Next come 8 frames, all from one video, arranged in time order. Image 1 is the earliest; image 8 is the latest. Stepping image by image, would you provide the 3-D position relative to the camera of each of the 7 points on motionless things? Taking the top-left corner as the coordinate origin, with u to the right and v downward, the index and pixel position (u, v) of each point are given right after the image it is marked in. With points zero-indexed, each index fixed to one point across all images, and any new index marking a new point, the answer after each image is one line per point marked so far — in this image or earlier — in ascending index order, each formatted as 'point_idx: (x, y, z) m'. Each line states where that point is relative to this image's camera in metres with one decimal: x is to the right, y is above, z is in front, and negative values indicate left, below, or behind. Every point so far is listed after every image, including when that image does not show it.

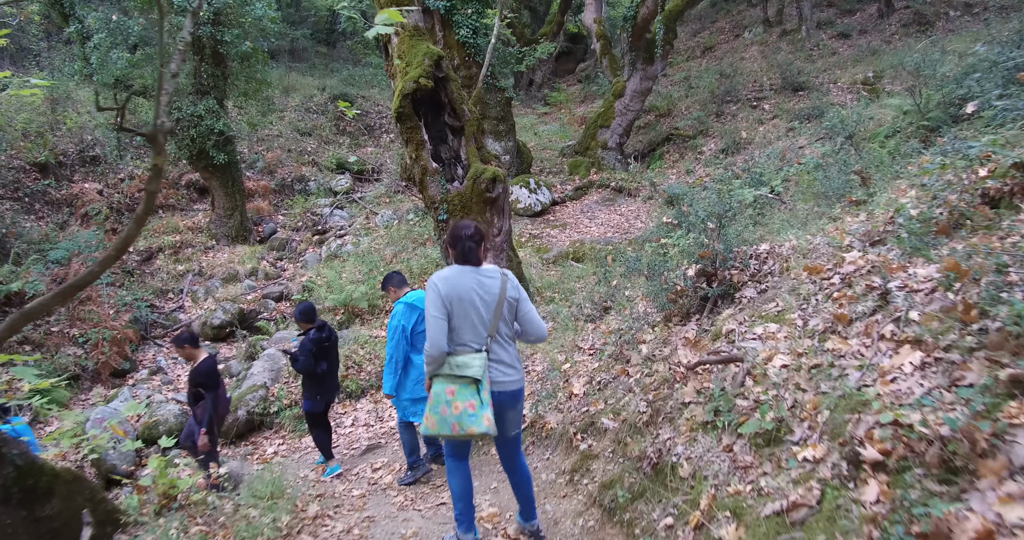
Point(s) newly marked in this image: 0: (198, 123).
0: (-4.5, +2.1, +11.4) m
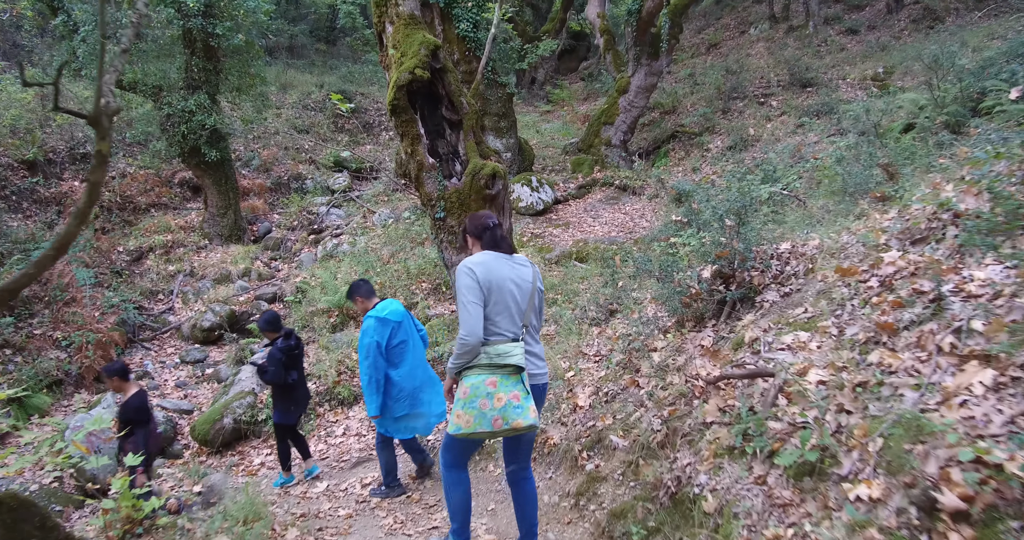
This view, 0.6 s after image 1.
0: (-4.4, +2.1, +11.1) m
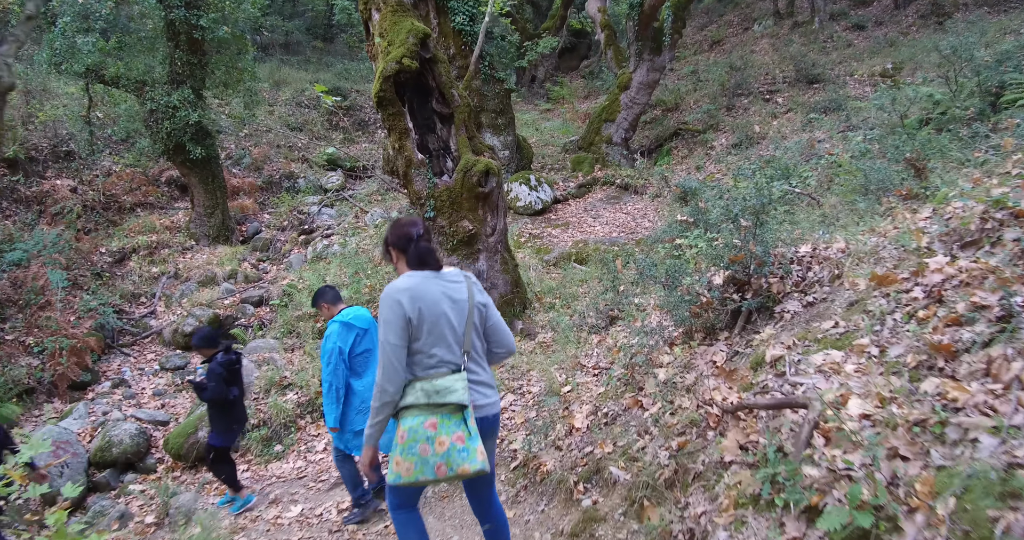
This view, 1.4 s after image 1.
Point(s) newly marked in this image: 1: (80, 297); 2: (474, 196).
0: (-4.5, +2.0, +10.6) m
1: (-5.0, -0.3, +9.4) m
2: (-0.3, +0.6, +6.4) m
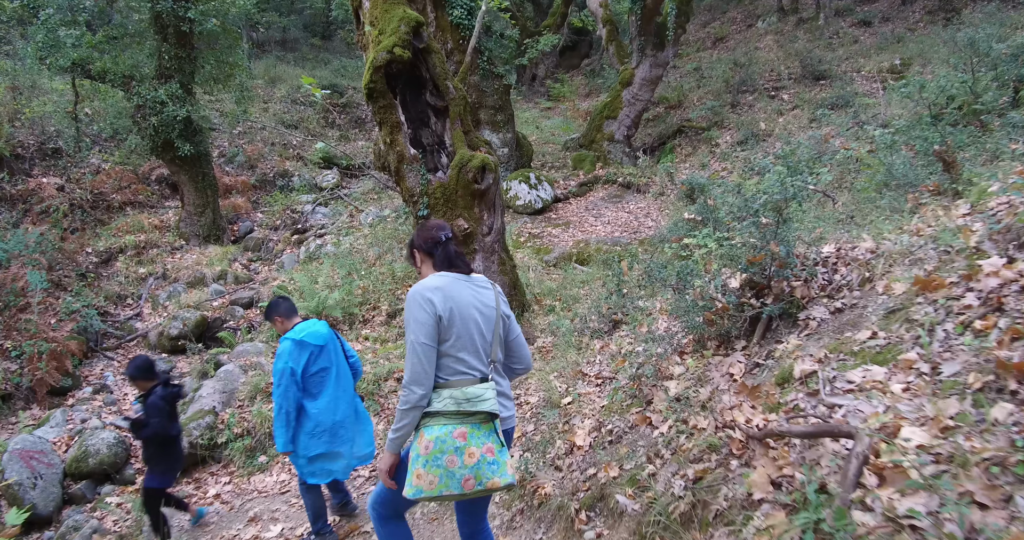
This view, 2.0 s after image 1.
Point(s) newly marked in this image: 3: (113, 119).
0: (-4.5, +2.0, +10.3) m
1: (-5.0, -0.3, +9.0) m
2: (-0.3, +0.6, +6.1) m
3: (-5.7, +2.1, +11.5) m
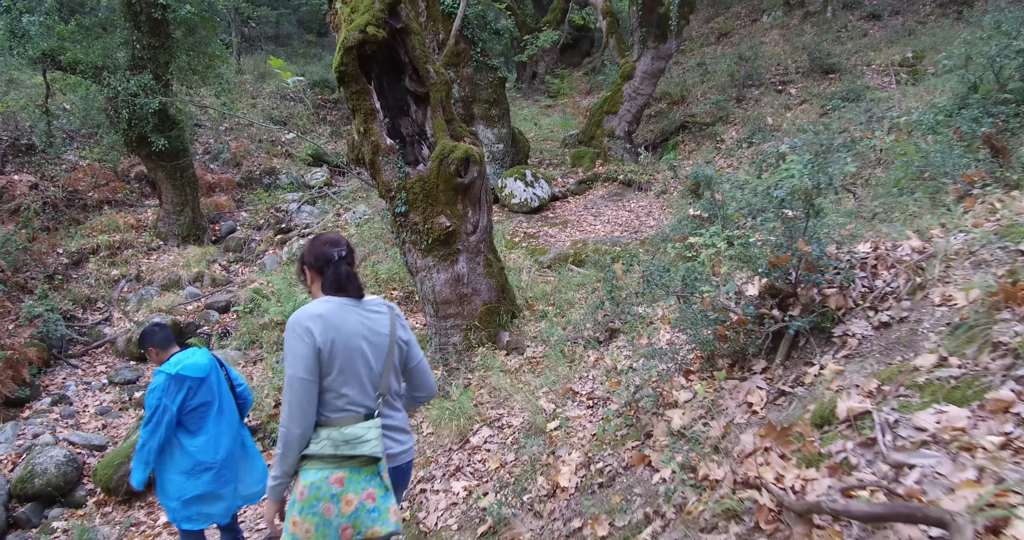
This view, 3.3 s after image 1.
0: (-4.6, +2.0, +9.8) m
1: (-5.1, -0.3, +8.5) m
2: (-0.4, +0.6, +5.5) m
3: (-5.8, +2.1, +10.9) m
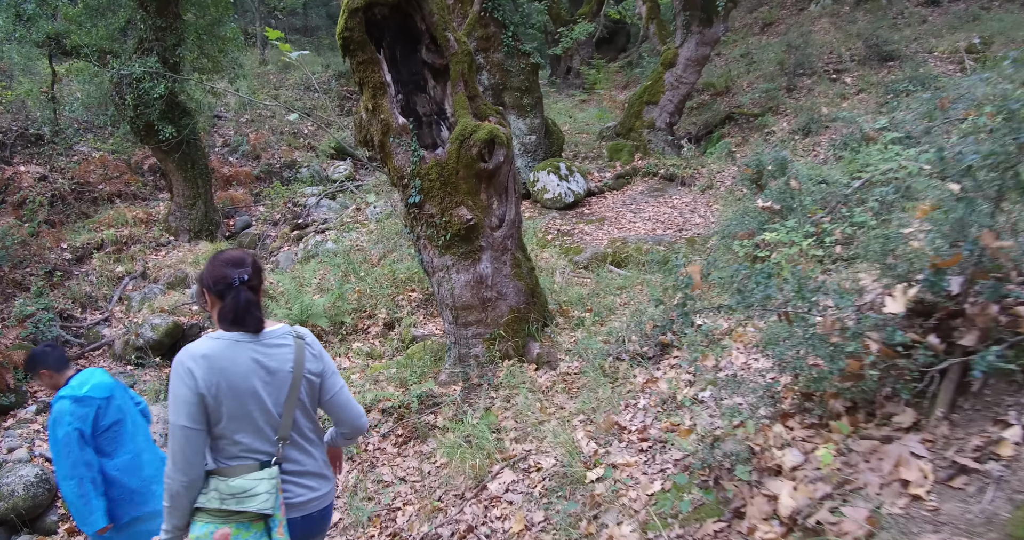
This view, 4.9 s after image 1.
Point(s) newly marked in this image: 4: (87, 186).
0: (-4.2, +2.0, +9.1) m
1: (-4.8, -0.3, +7.9) m
2: (-0.2, +0.6, +4.7) m
3: (-5.4, +2.2, +10.4) m
4: (-5.7, +1.1, +10.9) m
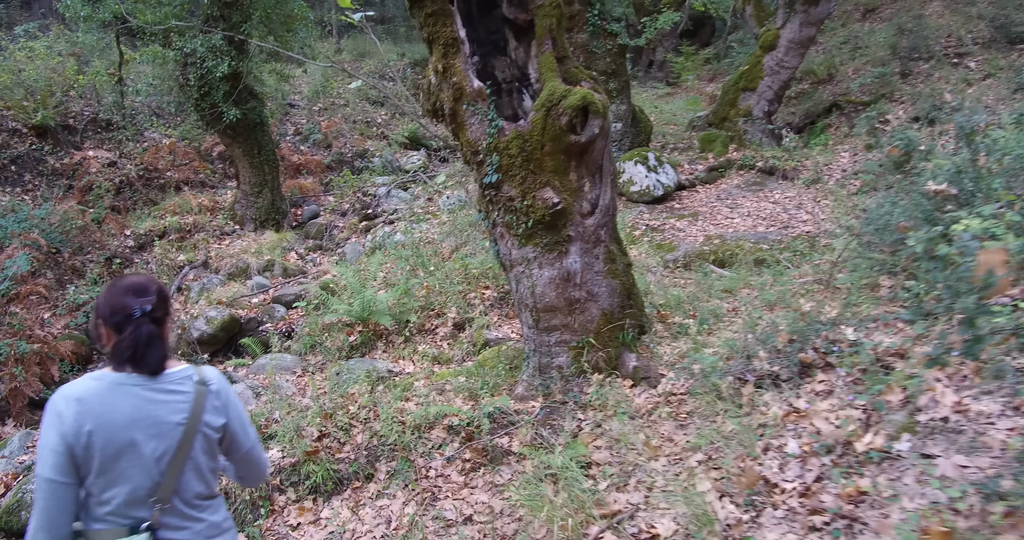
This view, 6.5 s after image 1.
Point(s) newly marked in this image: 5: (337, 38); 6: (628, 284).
0: (-3.3, +2.2, +8.7) m
1: (-4.0, -0.2, +7.5) m
2: (+0.2, +0.6, +3.9) m
3: (-4.3, +2.3, +10.0) m
4: (-4.7, +1.3, +10.6) m
5: (-3.6, +4.8, +16.8) m
6: (+0.6, -0.1, +4.4) m
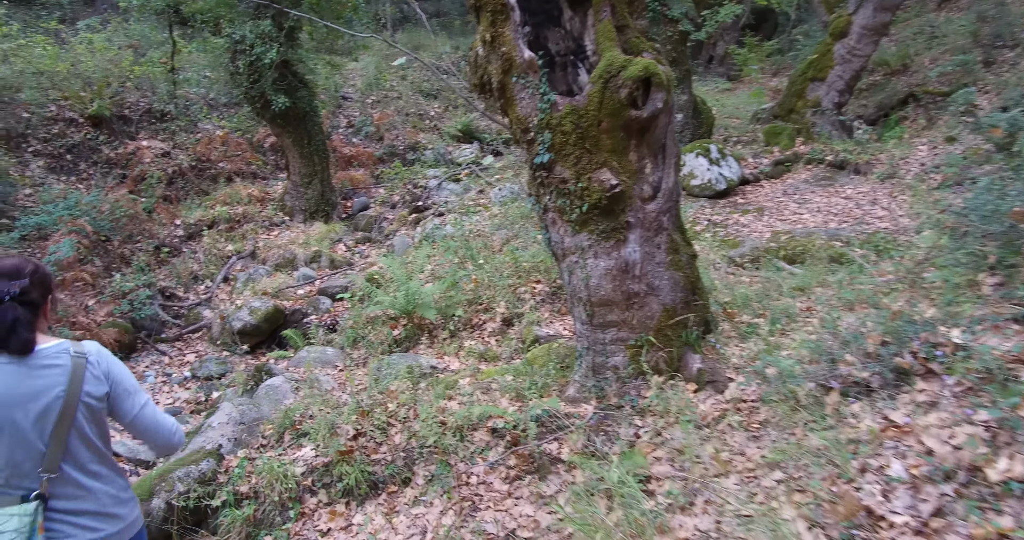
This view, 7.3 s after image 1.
0: (-2.7, +2.3, +8.5) m
1: (-3.6, -0.1, +7.4) m
2: (+0.5, +0.6, +3.6) m
3: (-3.7, +2.4, +9.9) m
4: (-4.0, +1.4, +10.5) m
5: (-2.5, +4.9, +16.6) m
6: (+0.9, 0.0, +4.0) m
